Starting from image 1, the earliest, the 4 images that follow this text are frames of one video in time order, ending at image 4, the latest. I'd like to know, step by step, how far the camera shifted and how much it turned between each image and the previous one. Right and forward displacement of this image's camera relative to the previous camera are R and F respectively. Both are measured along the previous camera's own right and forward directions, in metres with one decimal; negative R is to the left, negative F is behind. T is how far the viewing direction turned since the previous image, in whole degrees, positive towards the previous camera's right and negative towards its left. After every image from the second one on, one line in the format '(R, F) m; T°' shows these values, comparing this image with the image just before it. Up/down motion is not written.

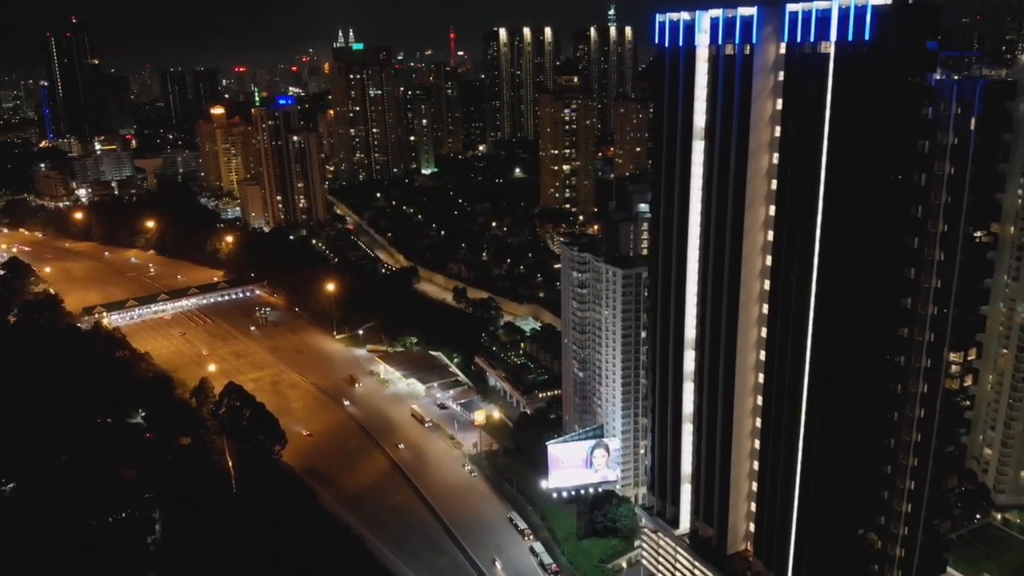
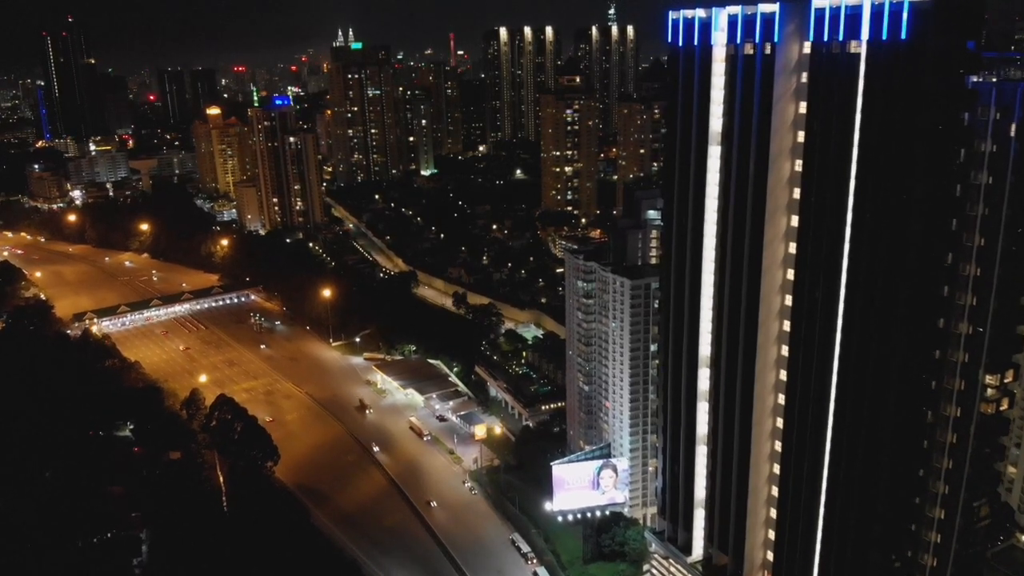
(-0.1, +1.1) m; 0°
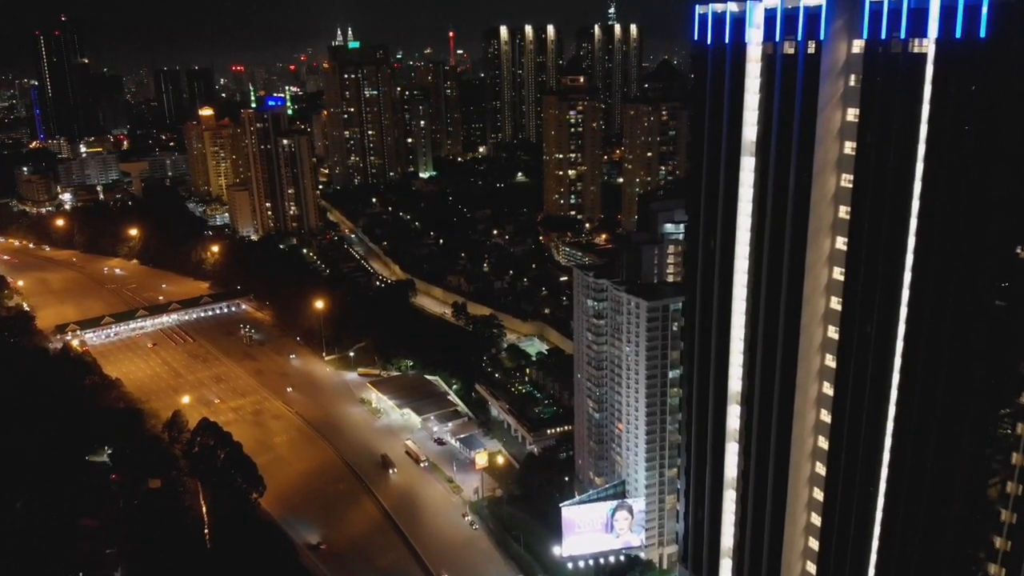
(-0.1, +1.9) m; 0°
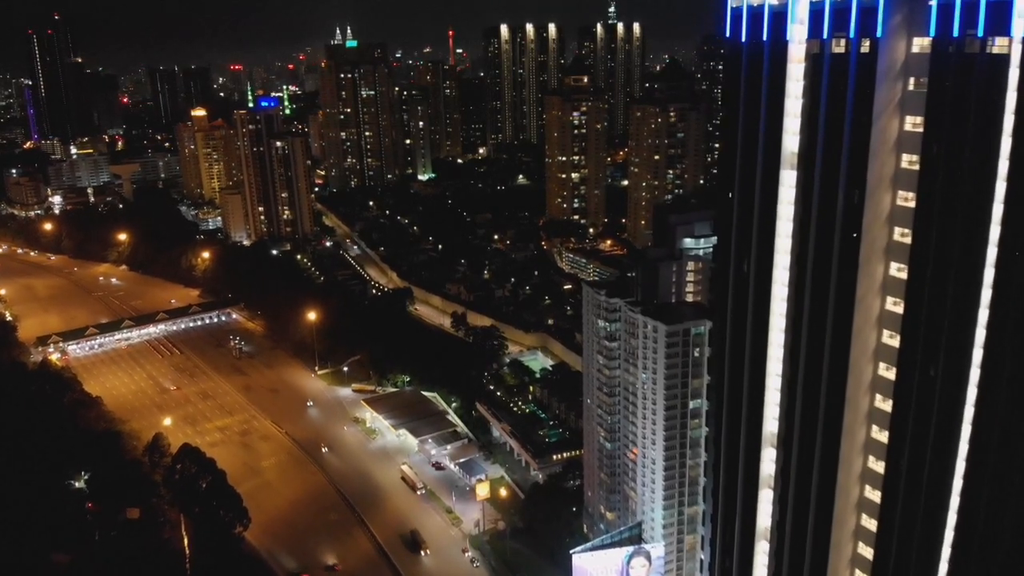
(-0.1, +1.8) m; 0°
